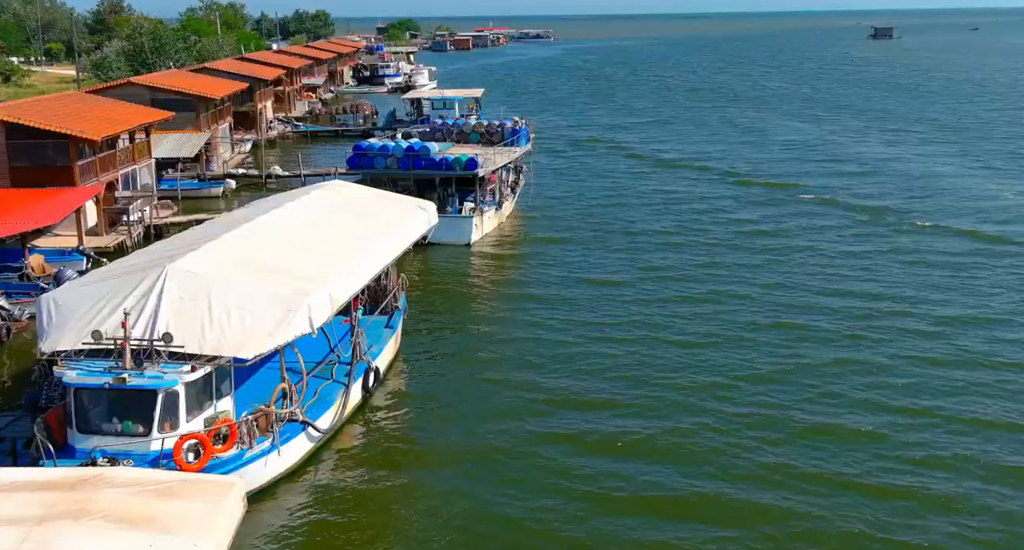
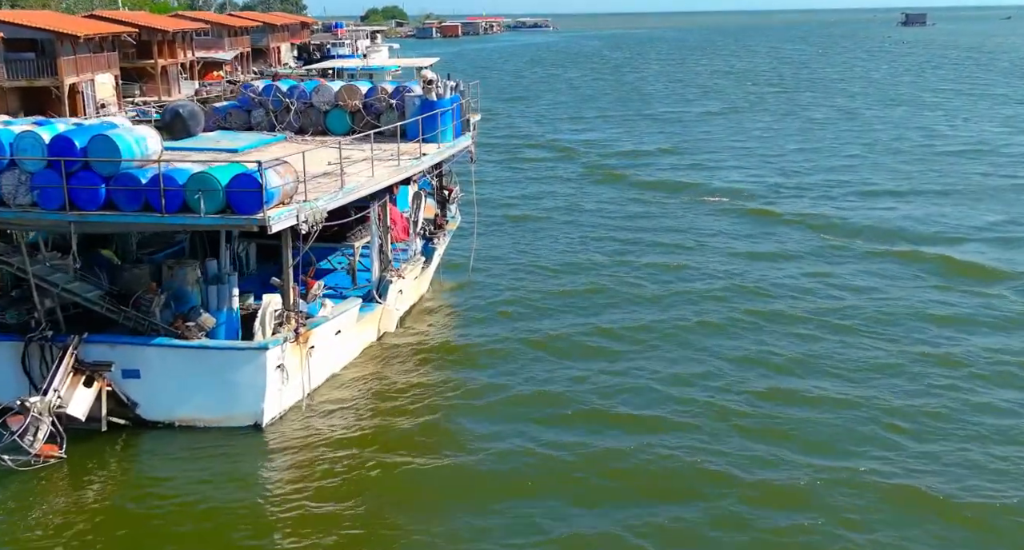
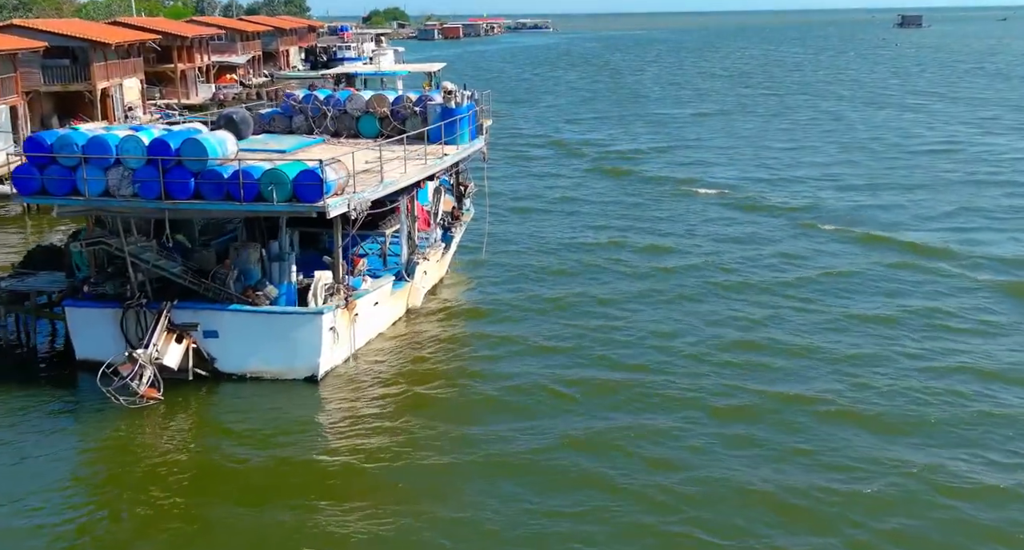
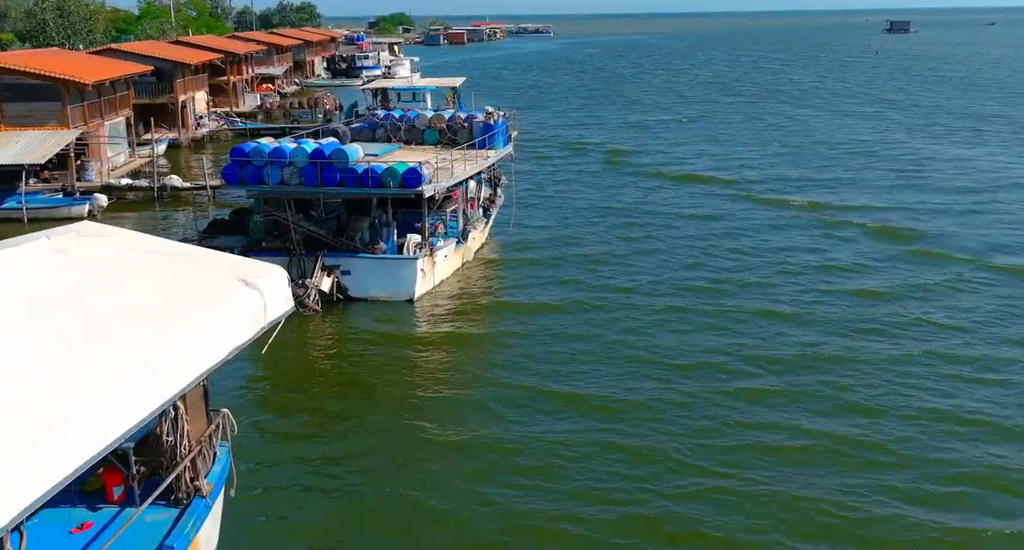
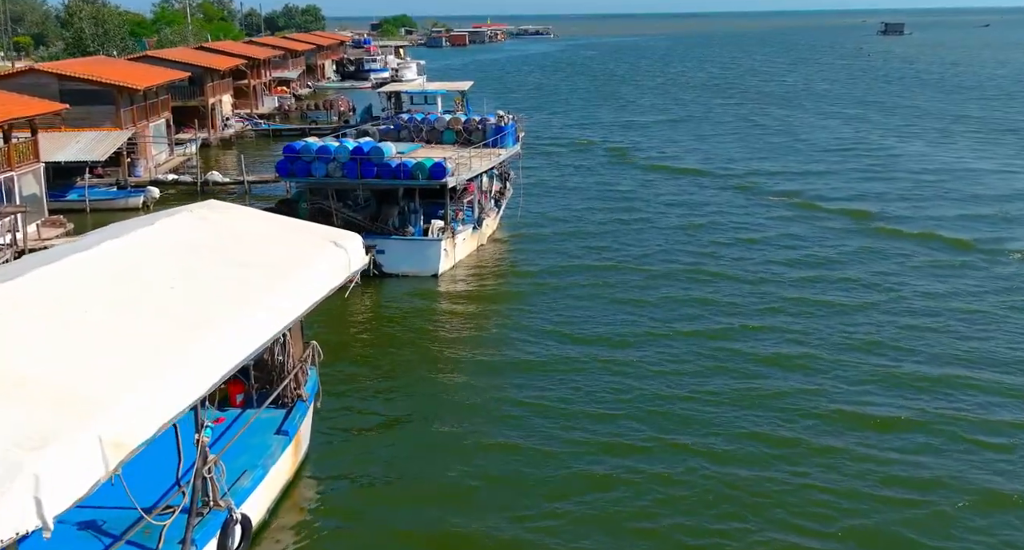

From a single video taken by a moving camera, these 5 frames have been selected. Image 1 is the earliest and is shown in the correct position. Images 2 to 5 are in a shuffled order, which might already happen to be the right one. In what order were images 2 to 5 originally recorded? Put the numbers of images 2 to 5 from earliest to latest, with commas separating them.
5, 4, 3, 2
